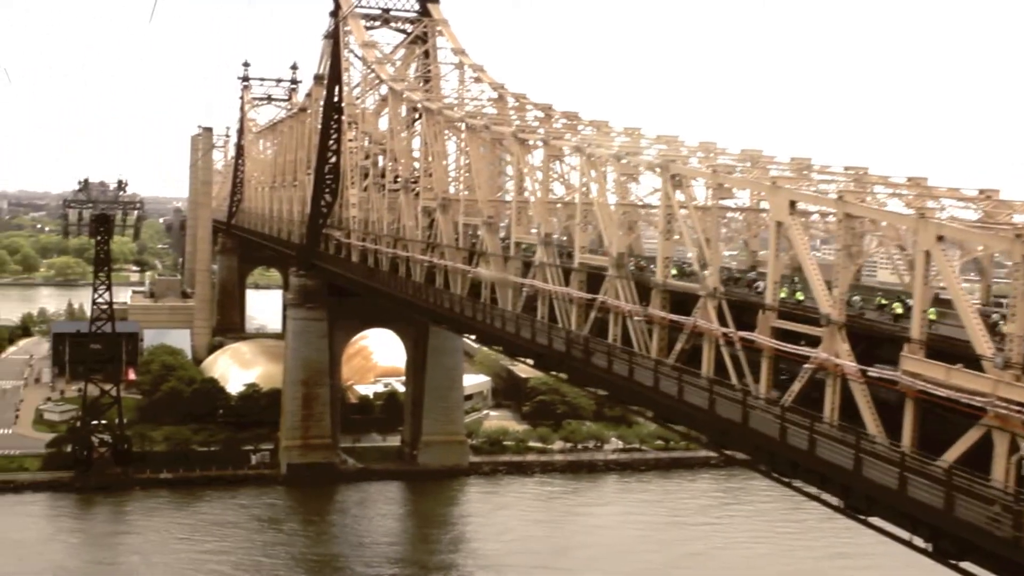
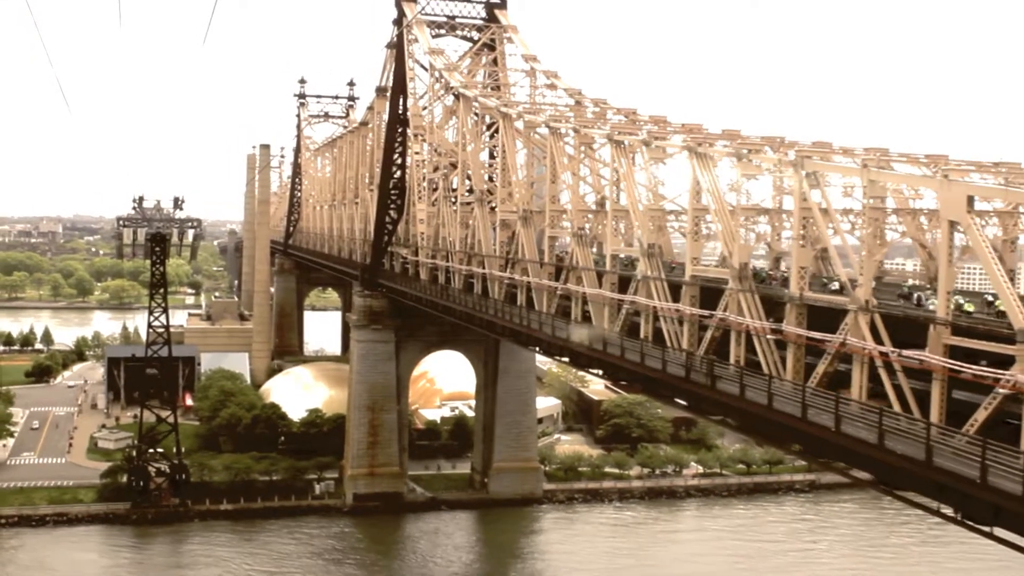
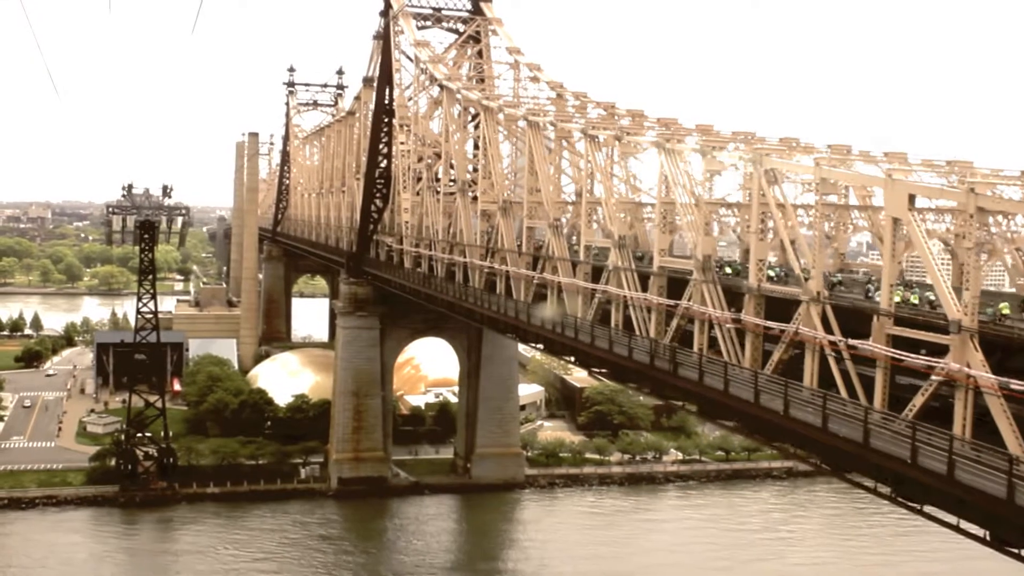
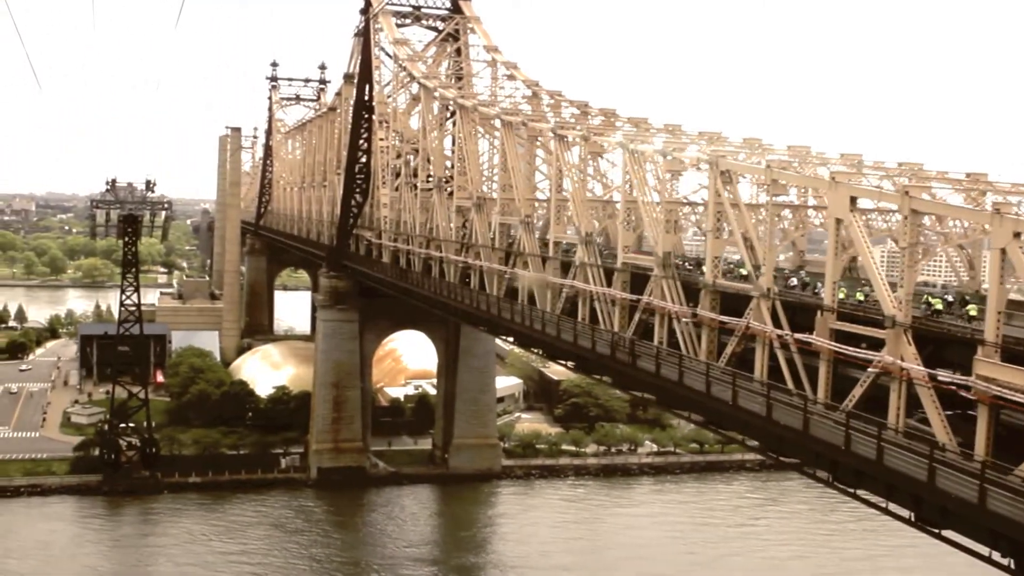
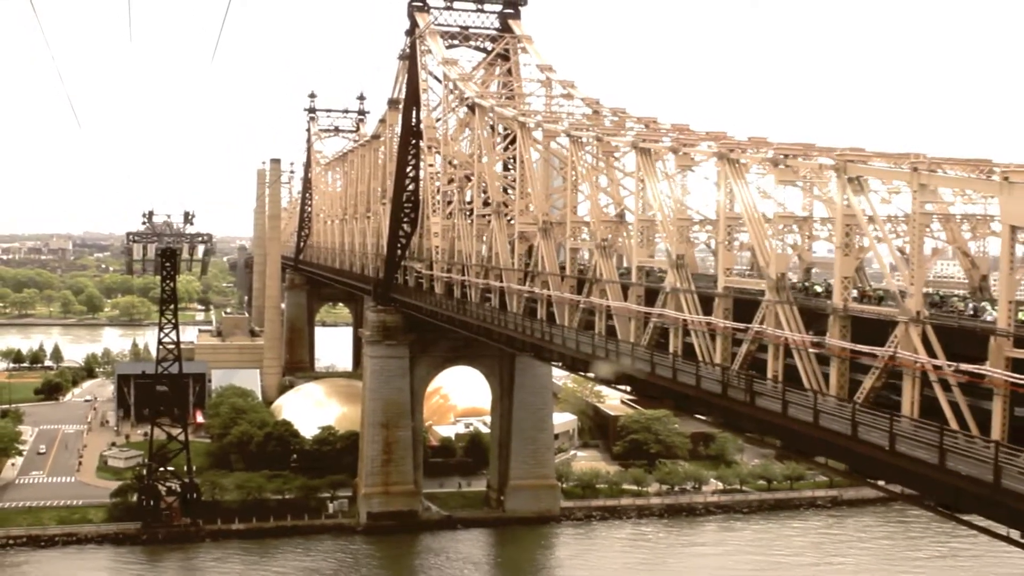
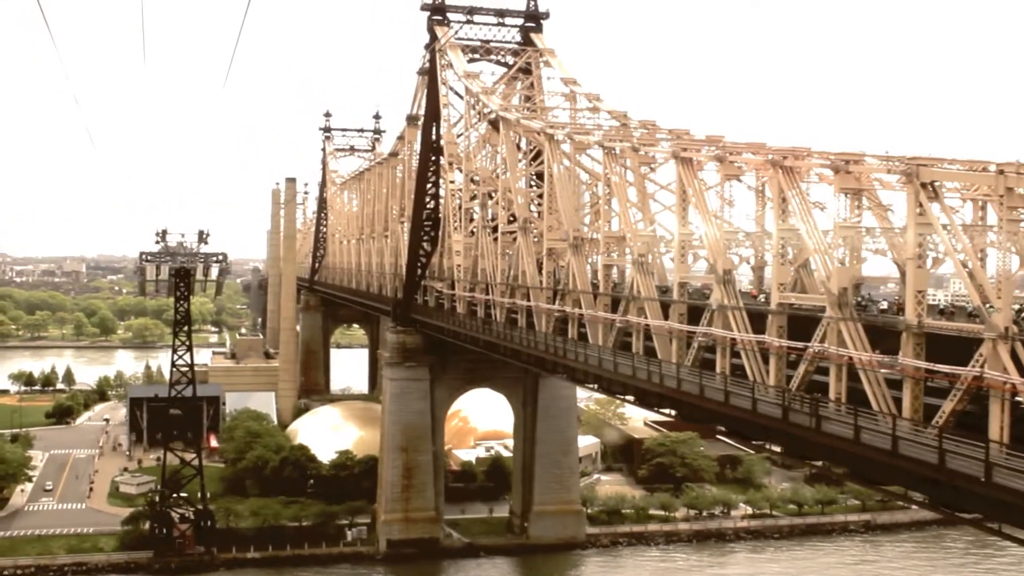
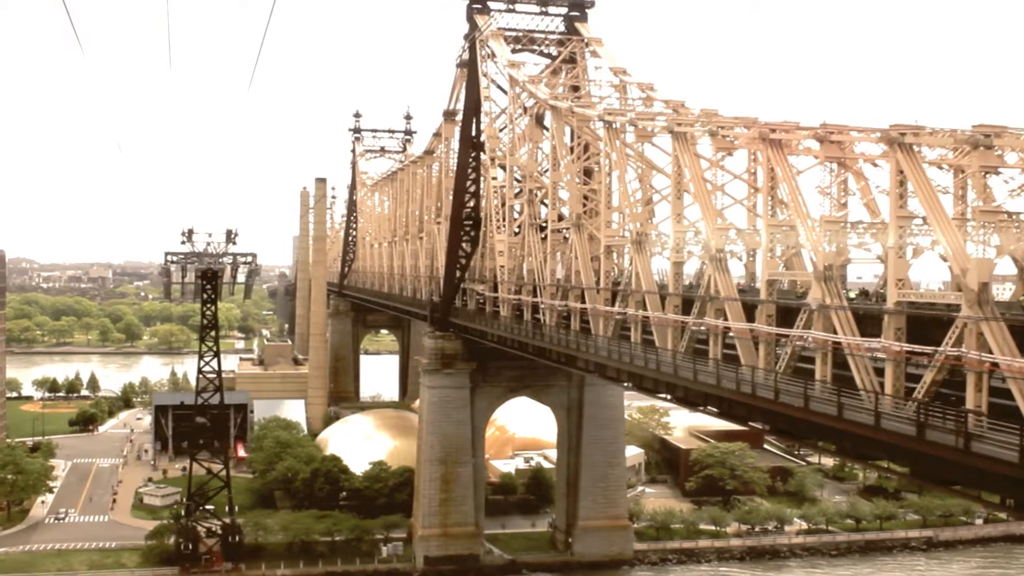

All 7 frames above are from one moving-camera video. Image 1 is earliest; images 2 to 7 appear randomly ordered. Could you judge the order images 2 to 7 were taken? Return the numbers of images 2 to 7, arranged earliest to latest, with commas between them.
4, 3, 2, 5, 6, 7
